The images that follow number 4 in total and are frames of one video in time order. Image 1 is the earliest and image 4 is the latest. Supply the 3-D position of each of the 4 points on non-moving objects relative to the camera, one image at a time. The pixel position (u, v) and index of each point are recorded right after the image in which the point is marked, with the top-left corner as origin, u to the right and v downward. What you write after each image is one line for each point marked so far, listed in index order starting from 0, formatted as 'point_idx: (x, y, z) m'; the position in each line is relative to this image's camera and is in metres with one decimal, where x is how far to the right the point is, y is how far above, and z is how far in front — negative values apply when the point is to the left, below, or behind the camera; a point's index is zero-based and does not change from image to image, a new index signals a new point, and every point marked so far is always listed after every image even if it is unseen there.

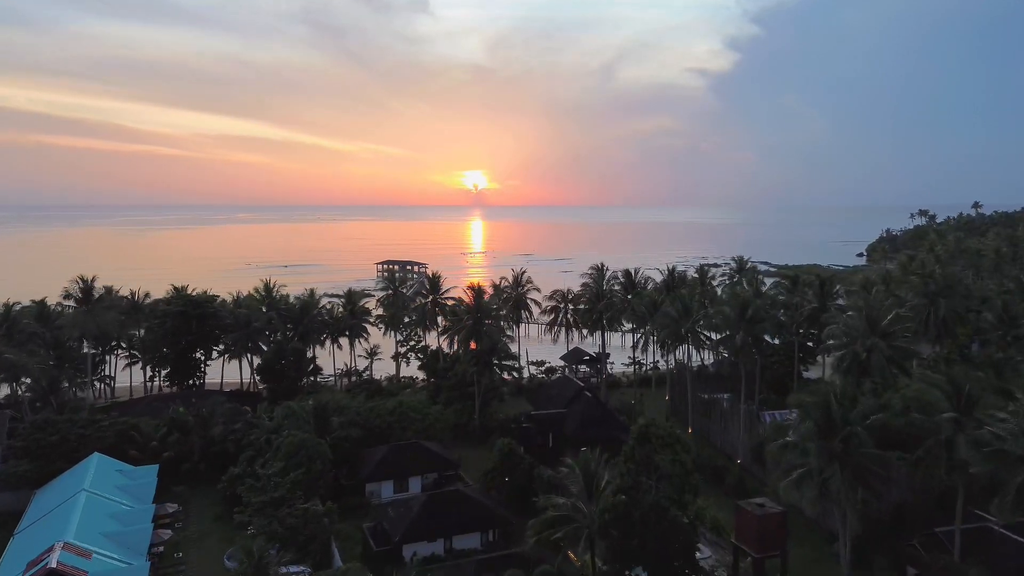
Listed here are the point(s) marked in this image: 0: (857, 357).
0: (+9.1, -1.8, +20.0) m
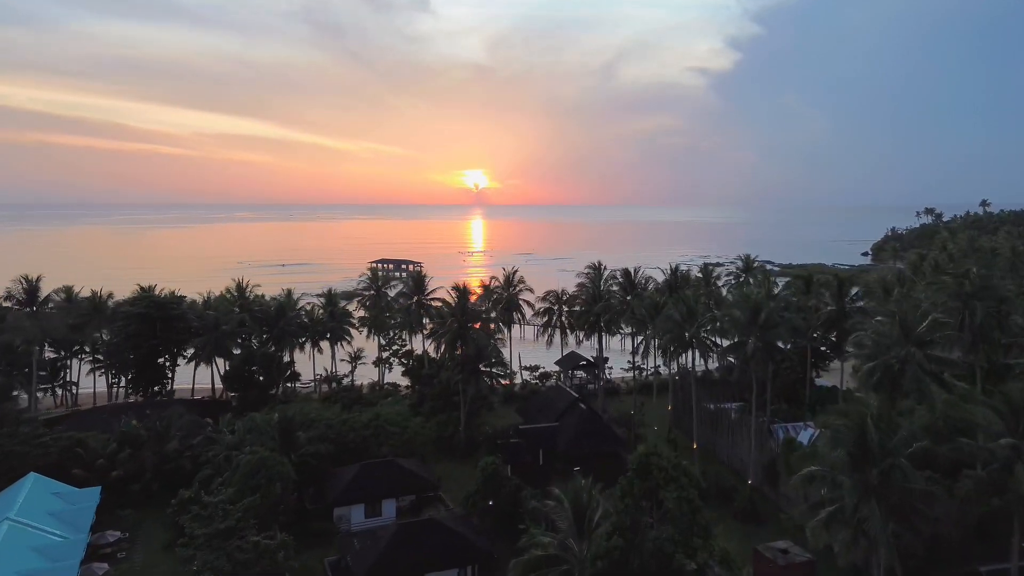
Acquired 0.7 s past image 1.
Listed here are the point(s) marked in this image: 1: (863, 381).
0: (+8.6, -1.8, +17.4) m
1: (+8.3, -2.2, +17.9) m
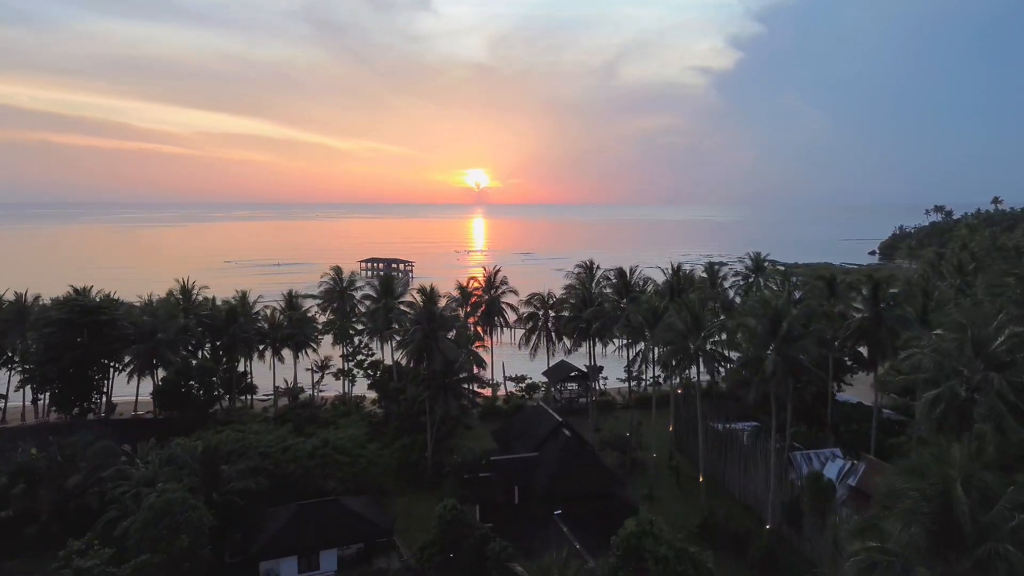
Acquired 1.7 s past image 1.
0: (+7.8, -1.9, +13.4) m
1: (+7.5, -2.3, +13.9) m
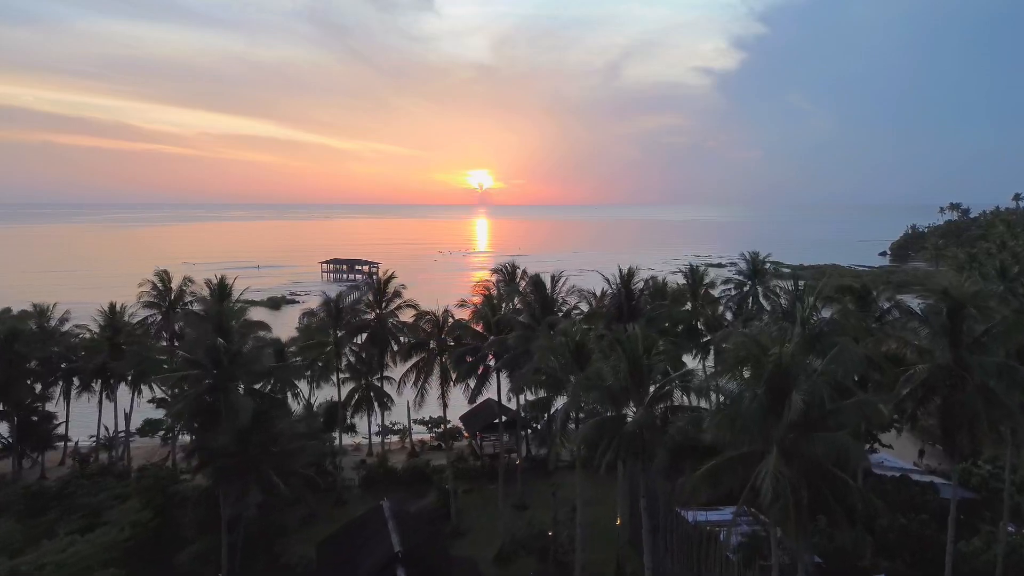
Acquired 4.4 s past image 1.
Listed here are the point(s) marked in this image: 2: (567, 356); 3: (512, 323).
0: (+4.7, -2.3, +4.3) m
1: (+4.3, -2.7, +4.8) m
2: (+1.0, -1.2, +13.7) m
3: (0.0, -0.7, +16.5) m
